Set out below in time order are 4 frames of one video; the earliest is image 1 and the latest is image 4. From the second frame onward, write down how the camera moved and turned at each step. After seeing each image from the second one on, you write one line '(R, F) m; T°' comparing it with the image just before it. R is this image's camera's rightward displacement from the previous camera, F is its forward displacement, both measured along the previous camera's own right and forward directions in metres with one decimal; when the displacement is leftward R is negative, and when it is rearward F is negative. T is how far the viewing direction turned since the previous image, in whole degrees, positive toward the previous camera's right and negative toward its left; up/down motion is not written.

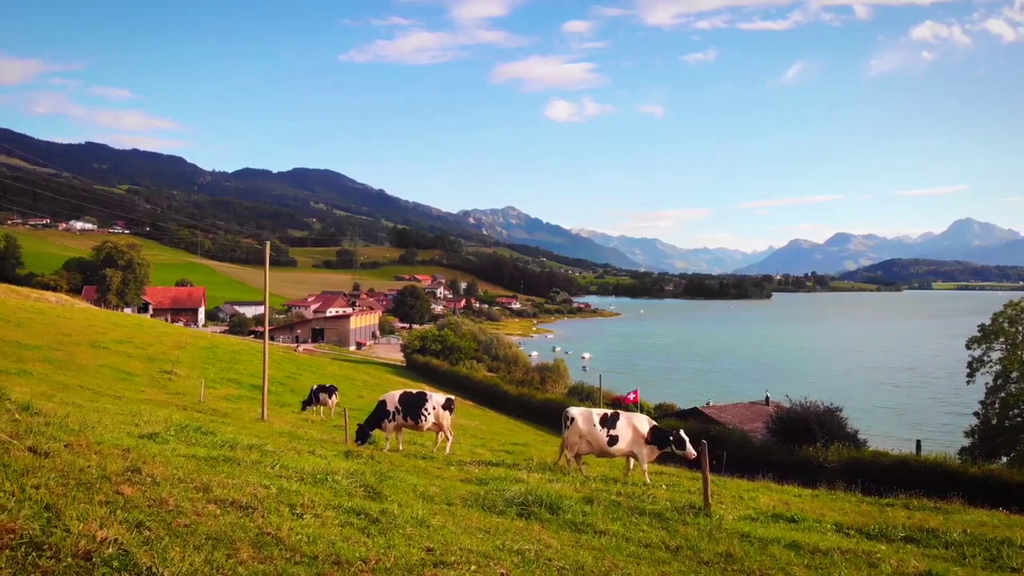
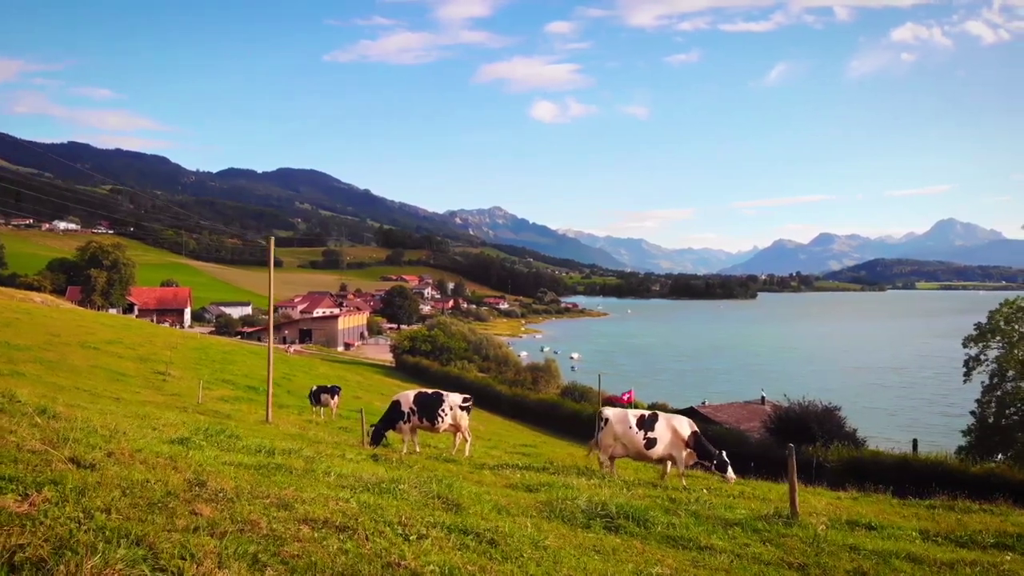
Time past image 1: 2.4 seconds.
(-1.3, +0.9) m; +1°
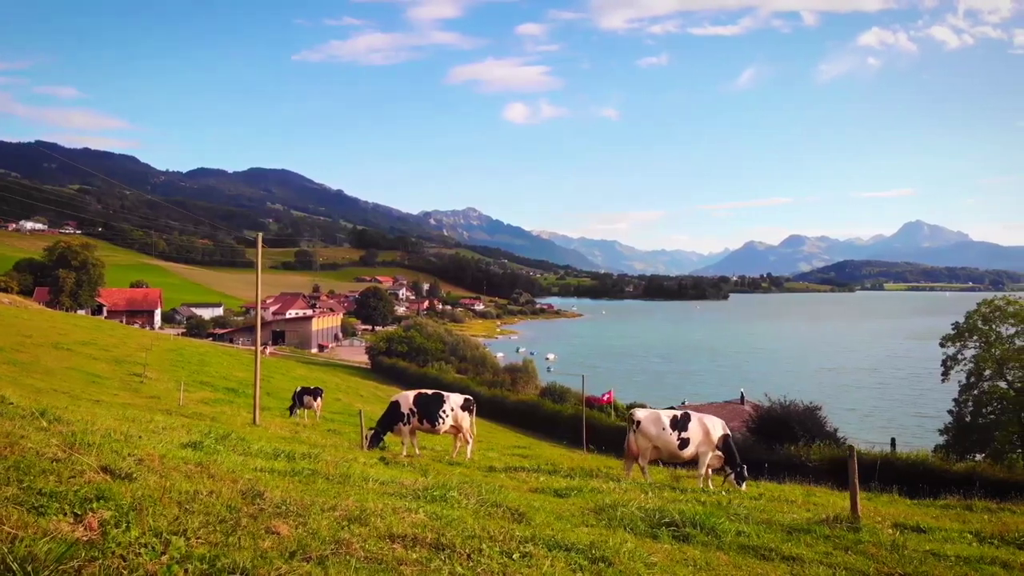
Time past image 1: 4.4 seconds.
(-1.0, +0.7) m; +2°
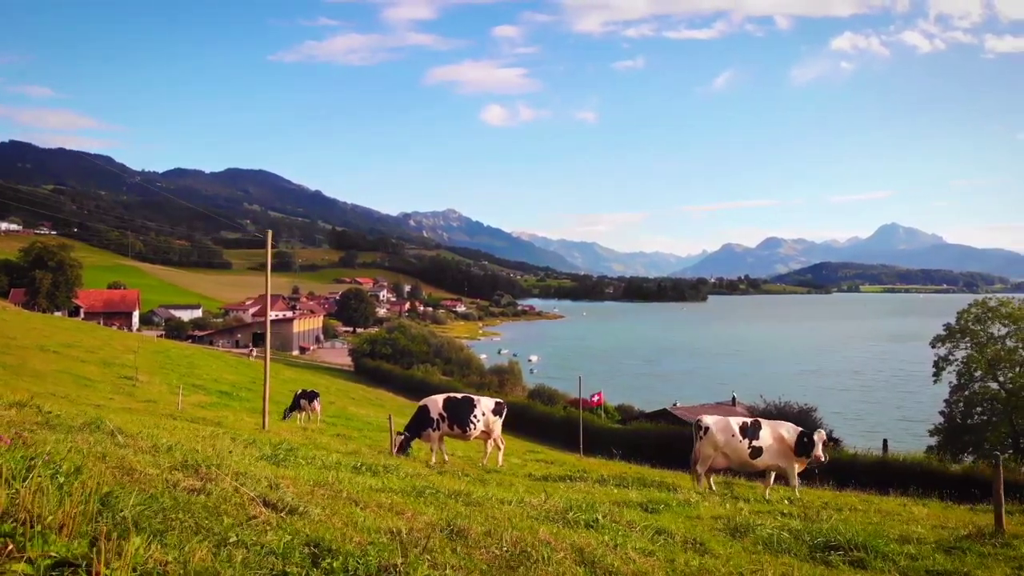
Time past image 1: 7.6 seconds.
(-1.8, +1.0) m; +1°
